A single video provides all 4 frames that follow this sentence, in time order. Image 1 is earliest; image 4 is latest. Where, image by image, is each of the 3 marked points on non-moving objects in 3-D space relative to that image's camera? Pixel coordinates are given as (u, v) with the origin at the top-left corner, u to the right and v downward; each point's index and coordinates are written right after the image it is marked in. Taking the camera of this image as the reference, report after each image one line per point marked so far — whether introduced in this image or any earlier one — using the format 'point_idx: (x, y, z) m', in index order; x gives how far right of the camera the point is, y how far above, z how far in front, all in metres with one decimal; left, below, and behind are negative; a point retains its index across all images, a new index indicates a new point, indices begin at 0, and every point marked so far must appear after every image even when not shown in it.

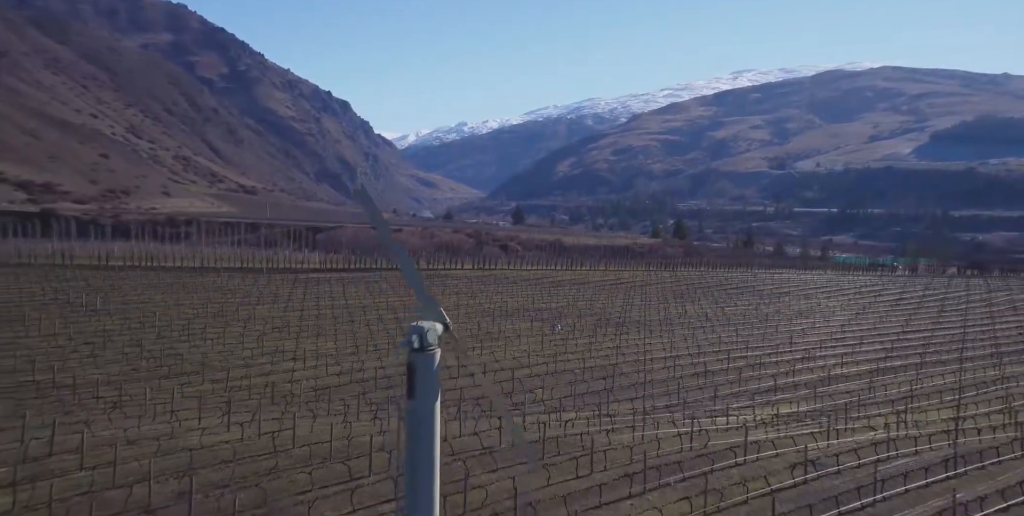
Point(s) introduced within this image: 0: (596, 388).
0: (+2.1, -3.2, +20.2) m
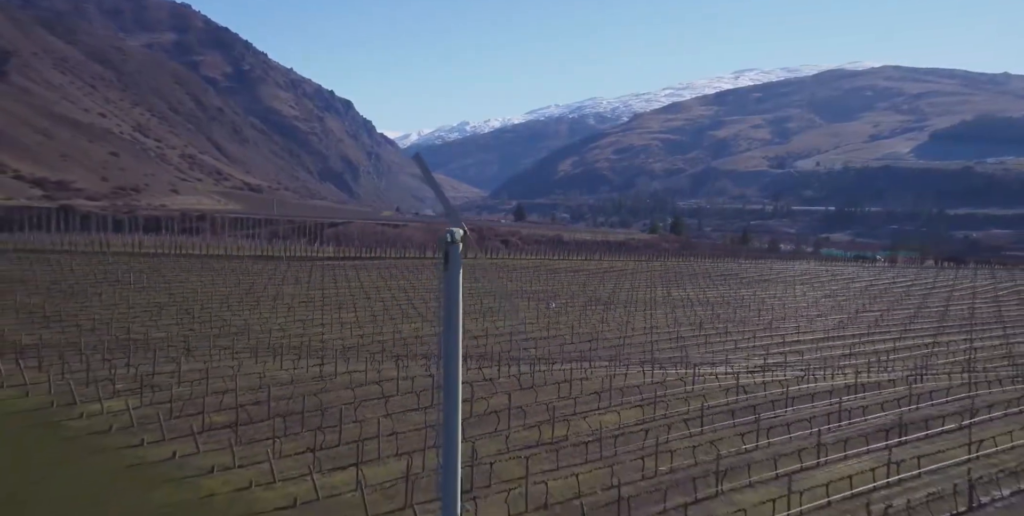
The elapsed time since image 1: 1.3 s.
0: (+2.1, -2.6, +23.8) m
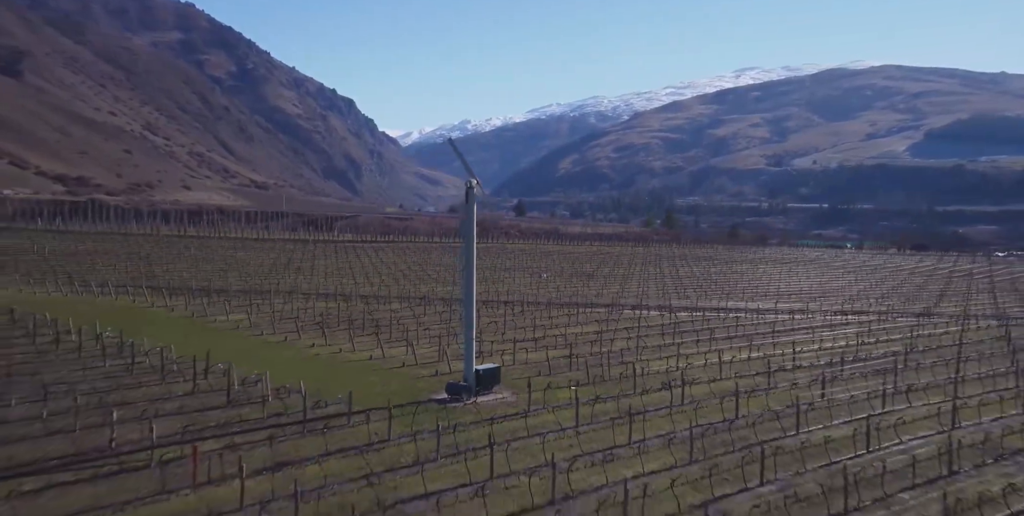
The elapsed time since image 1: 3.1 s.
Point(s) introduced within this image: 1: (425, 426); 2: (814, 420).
0: (+2.0, -1.5, +30.0) m
1: (-1.2, -2.4, +11.4) m
2: (+4.7, -2.5, +12.1) m
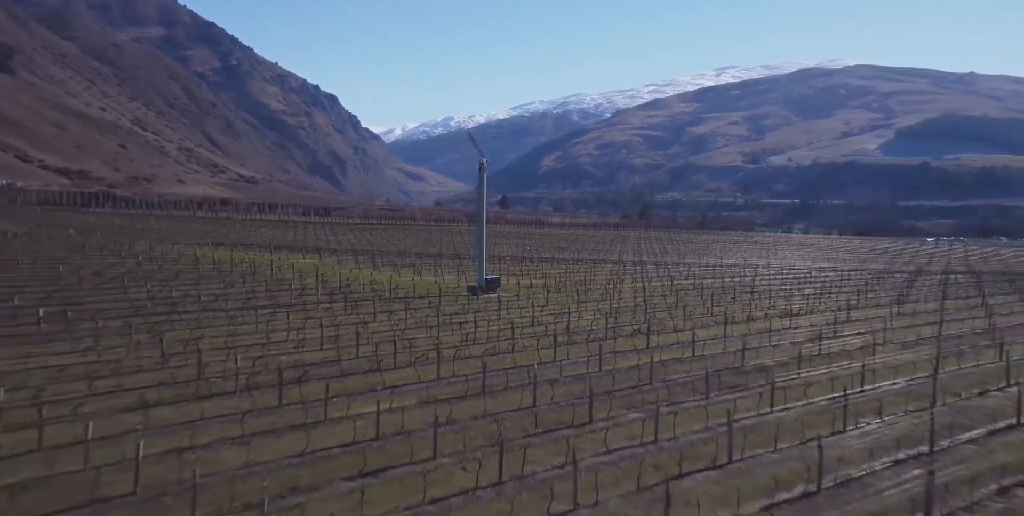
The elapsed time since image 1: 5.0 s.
0: (+1.5, -0.1, +38.4) m
1: (-1.3, -1.1, +19.8) m
2: (+4.6, -1.2, +20.6) m
